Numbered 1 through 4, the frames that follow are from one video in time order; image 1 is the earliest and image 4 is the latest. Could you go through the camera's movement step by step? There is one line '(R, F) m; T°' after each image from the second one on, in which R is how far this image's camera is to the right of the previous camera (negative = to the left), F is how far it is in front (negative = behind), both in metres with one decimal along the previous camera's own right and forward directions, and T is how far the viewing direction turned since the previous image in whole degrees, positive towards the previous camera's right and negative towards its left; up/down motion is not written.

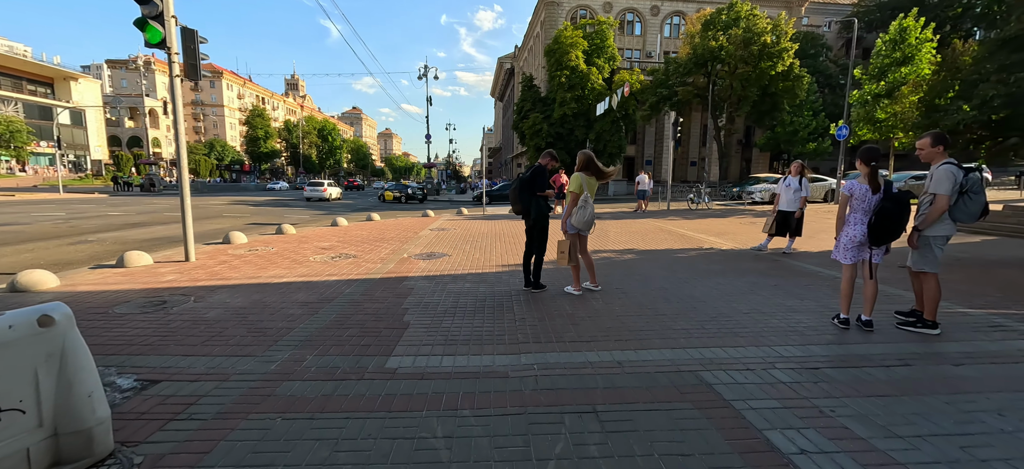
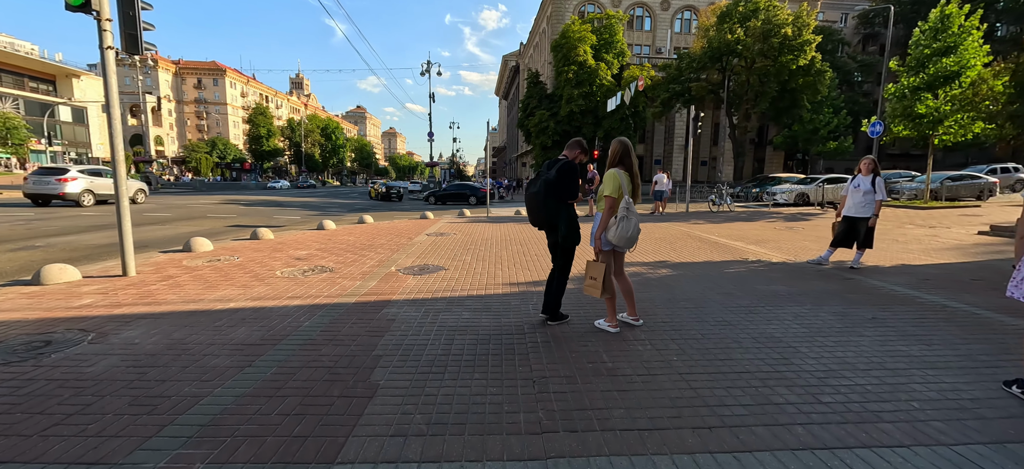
(-0.1, +1.5) m; 0°
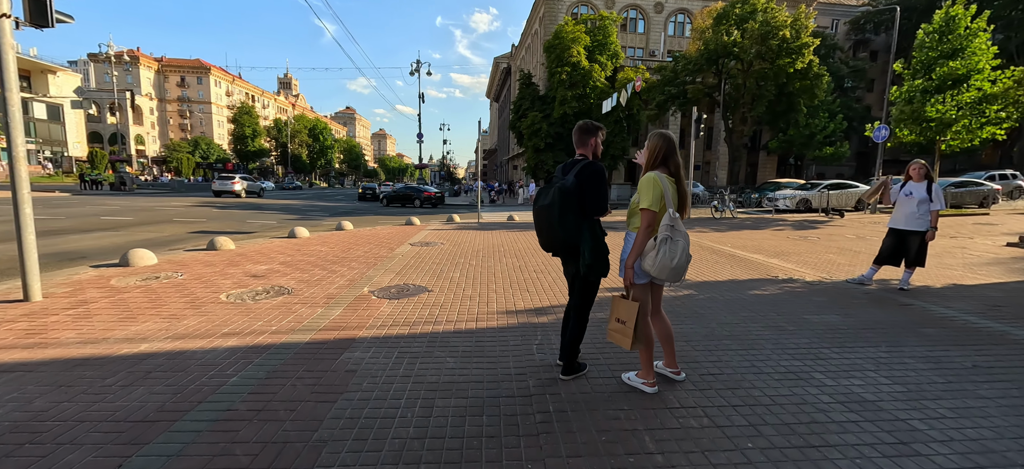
(-0.1, +1.1) m; +1°
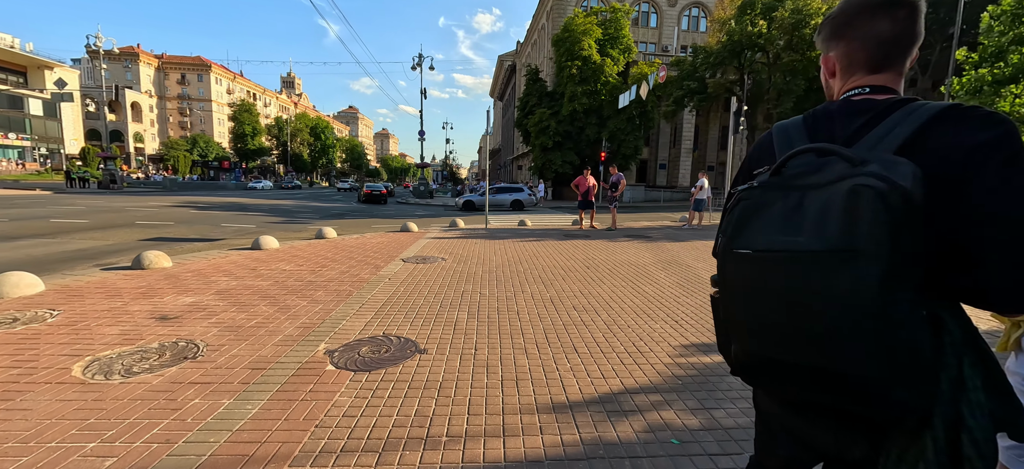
(-0.3, +2.2) m; 0°
